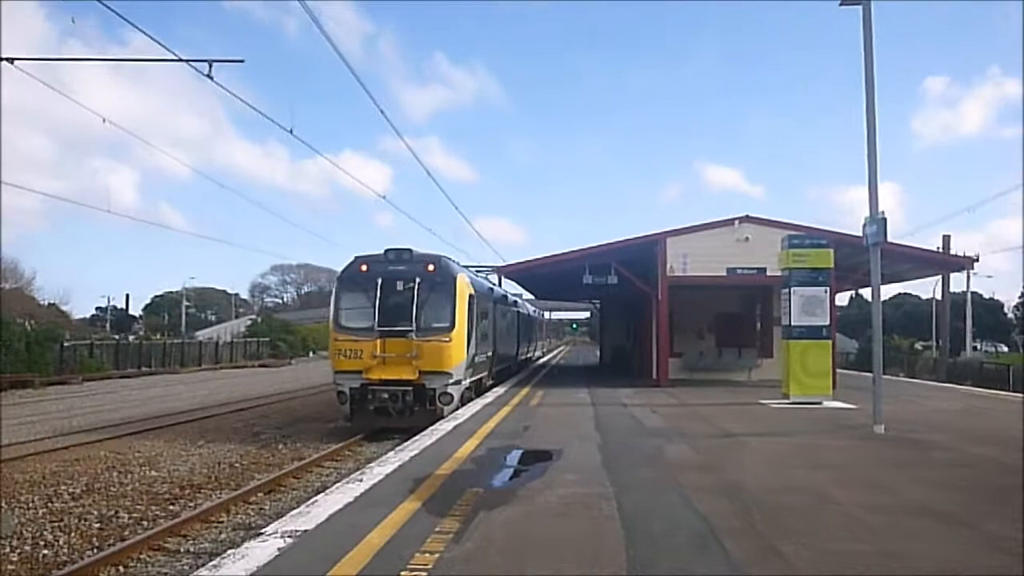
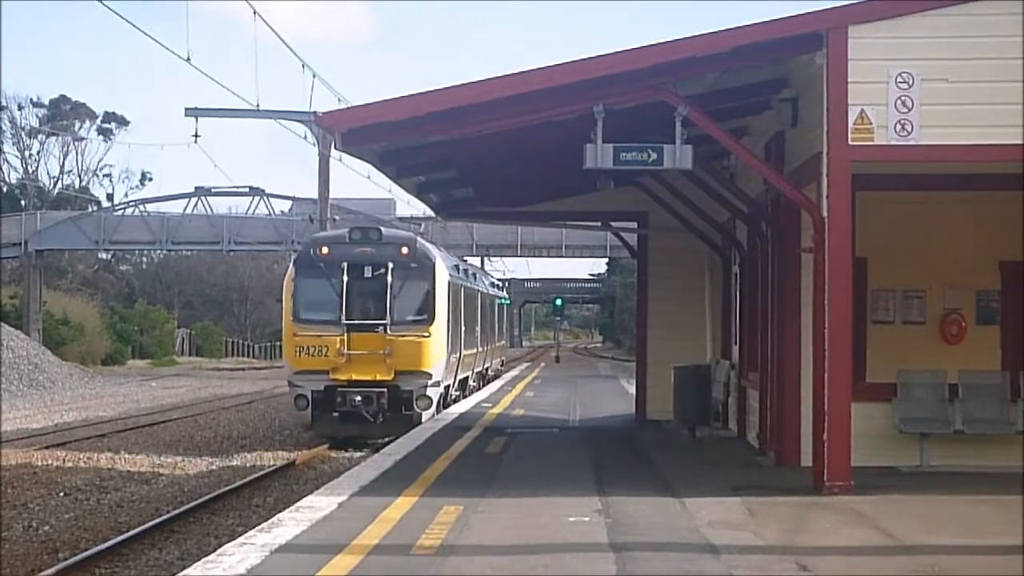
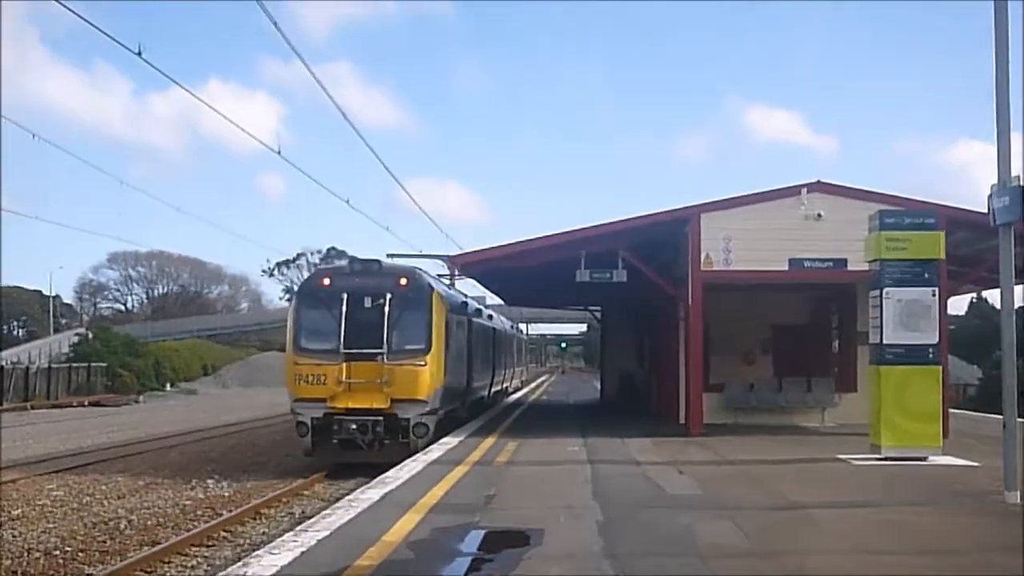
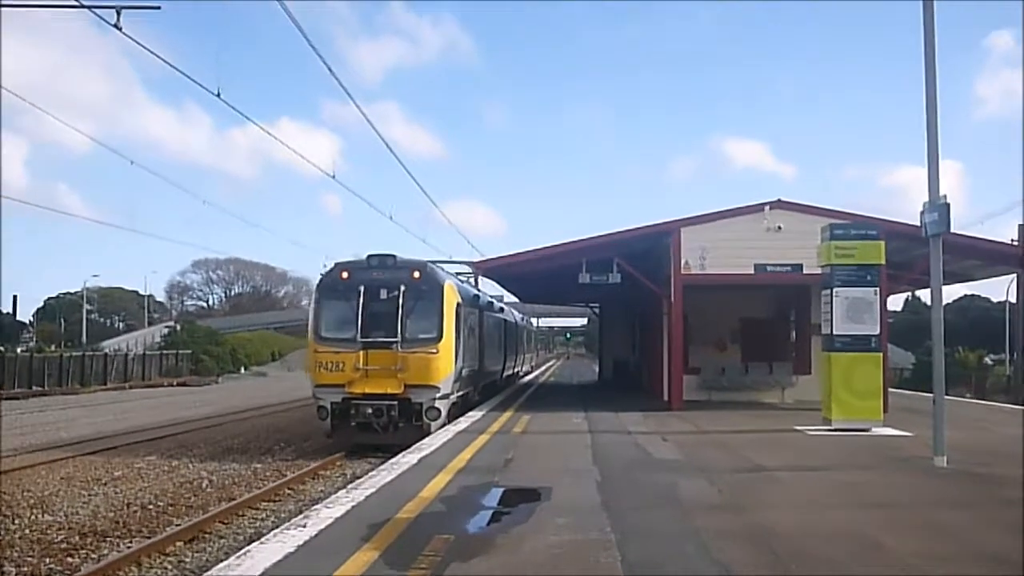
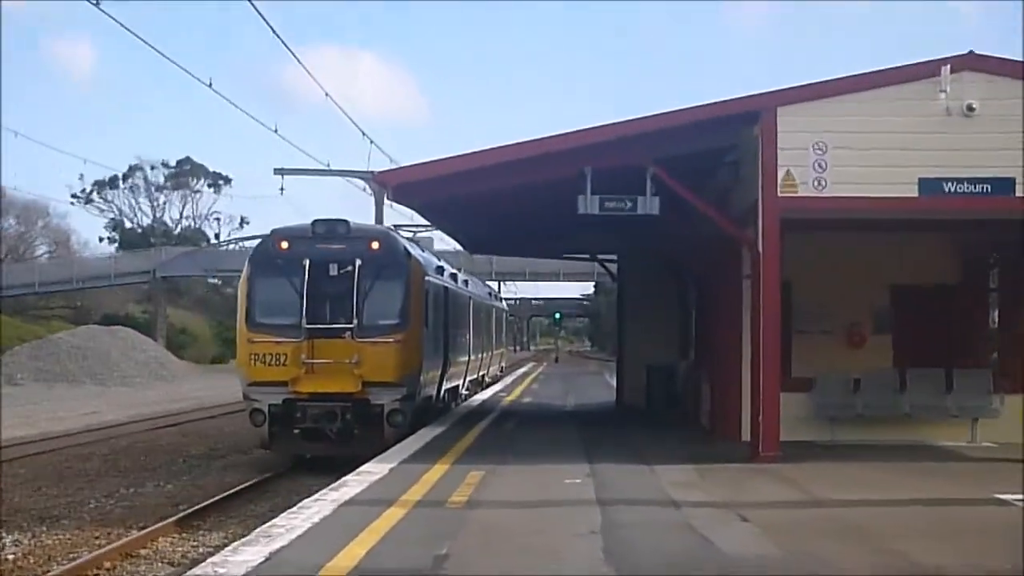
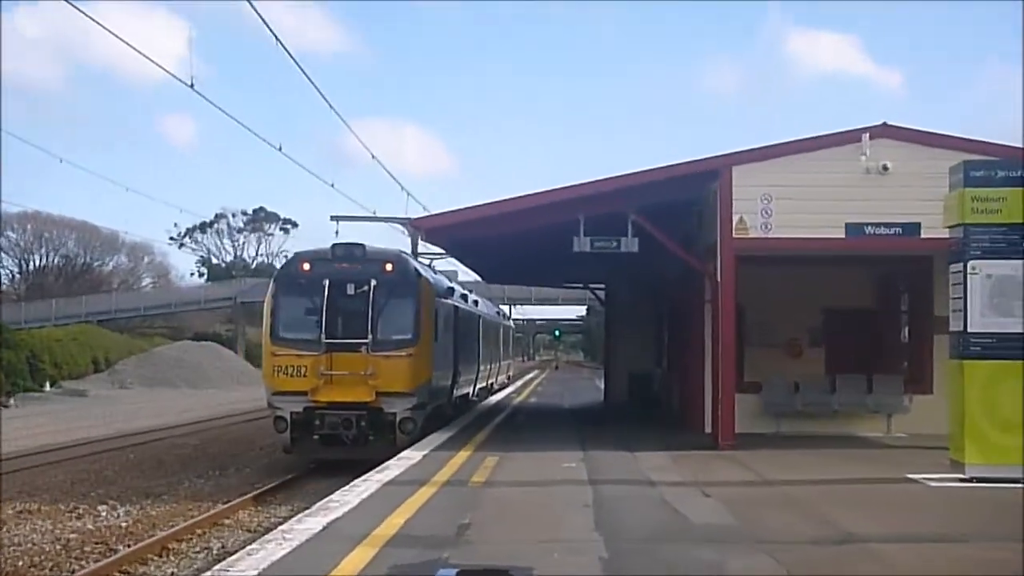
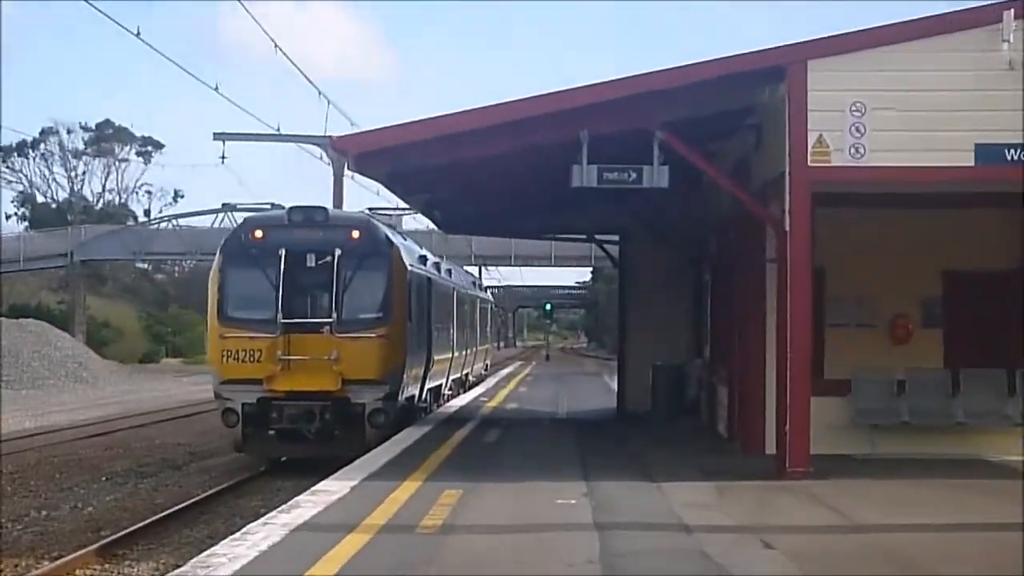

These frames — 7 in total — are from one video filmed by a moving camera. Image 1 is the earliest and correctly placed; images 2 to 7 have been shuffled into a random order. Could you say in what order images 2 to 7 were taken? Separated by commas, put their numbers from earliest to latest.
4, 3, 6, 5, 7, 2
